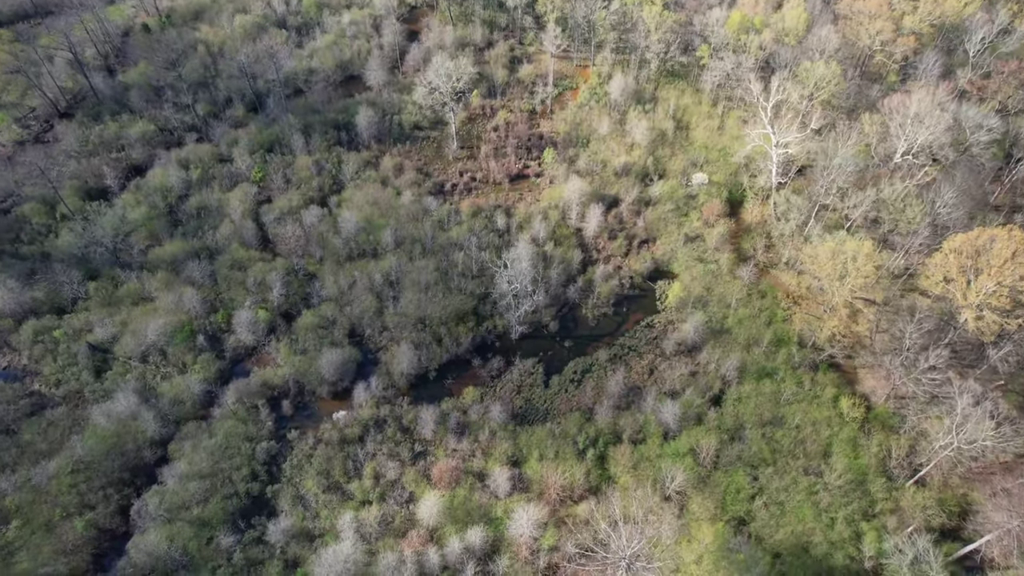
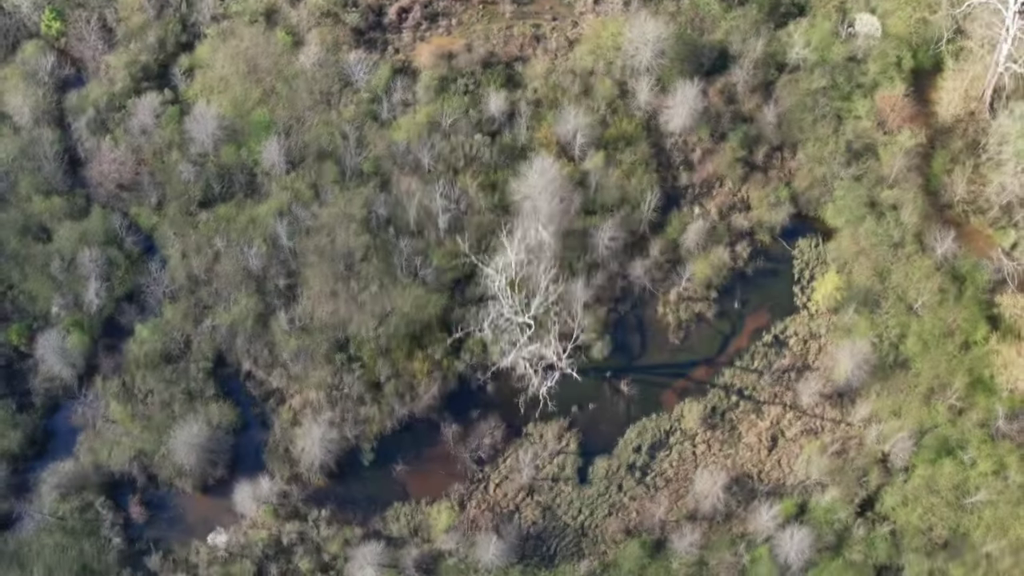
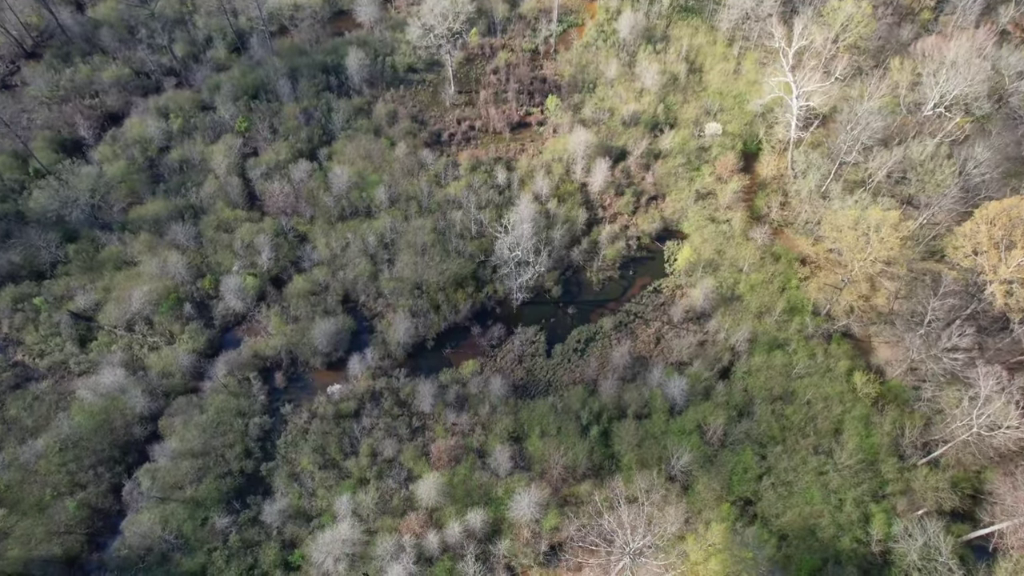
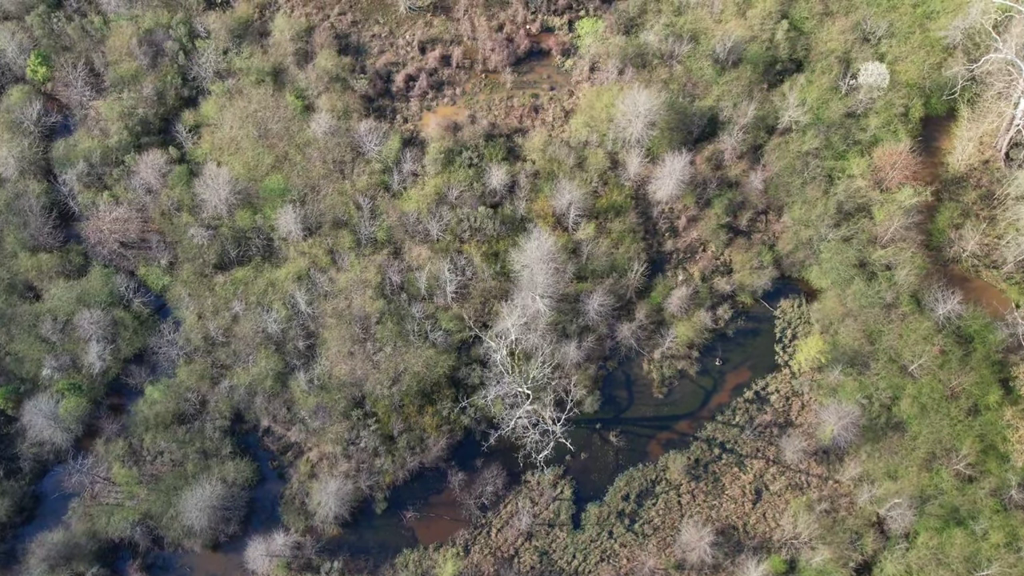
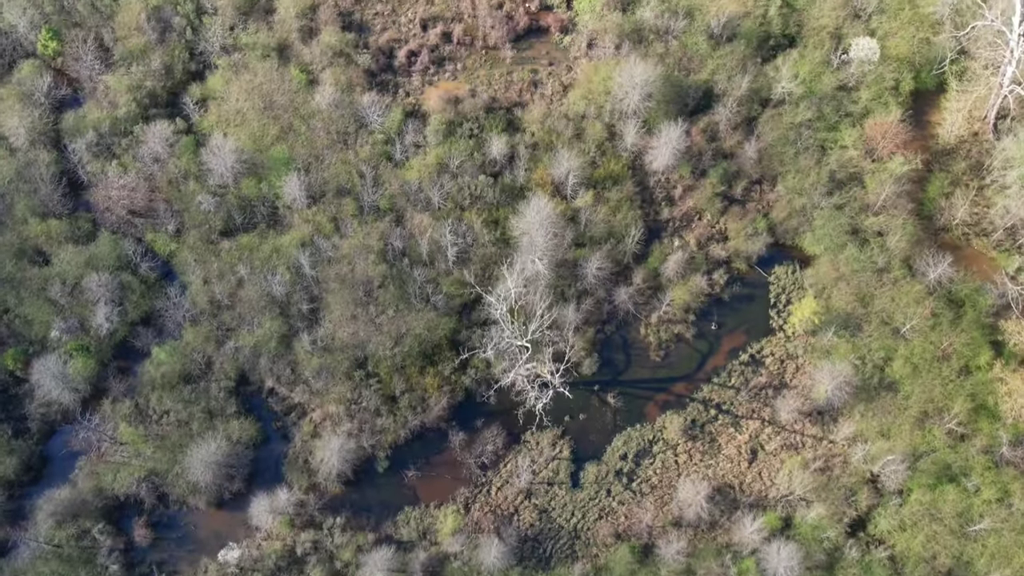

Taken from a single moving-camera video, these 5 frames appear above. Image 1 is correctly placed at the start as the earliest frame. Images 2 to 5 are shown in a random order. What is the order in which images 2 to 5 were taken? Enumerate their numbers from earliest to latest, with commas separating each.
3, 2, 5, 4
